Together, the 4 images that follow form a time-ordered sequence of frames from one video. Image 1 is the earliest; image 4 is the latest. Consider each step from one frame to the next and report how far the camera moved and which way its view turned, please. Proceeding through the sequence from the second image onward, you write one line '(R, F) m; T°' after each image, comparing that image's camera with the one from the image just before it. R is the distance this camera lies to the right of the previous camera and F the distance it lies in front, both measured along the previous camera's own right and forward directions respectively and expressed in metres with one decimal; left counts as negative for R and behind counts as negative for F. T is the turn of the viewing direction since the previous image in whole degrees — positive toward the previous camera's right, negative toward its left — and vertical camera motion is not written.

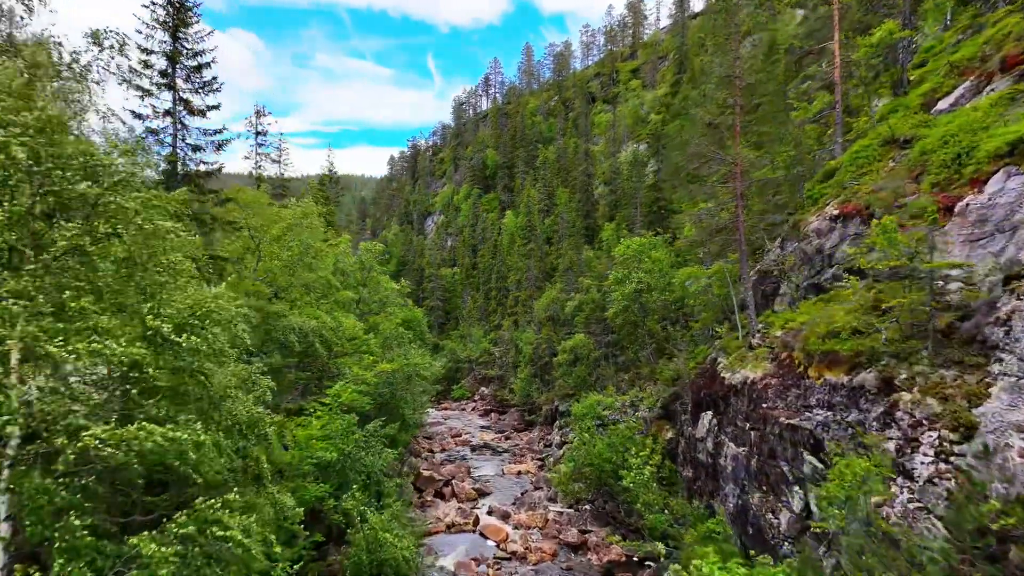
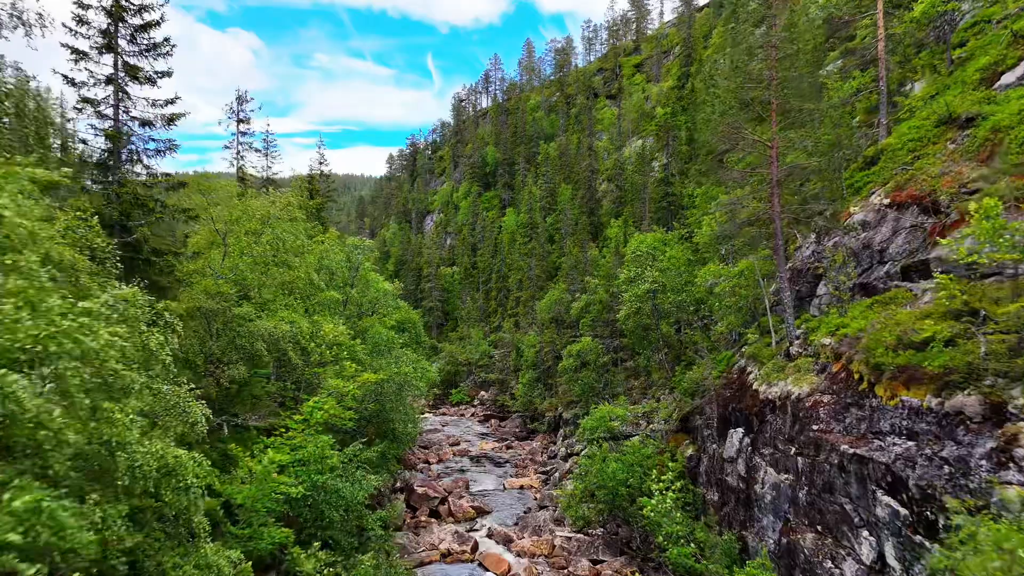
(-0.1, +2.7) m; 0°
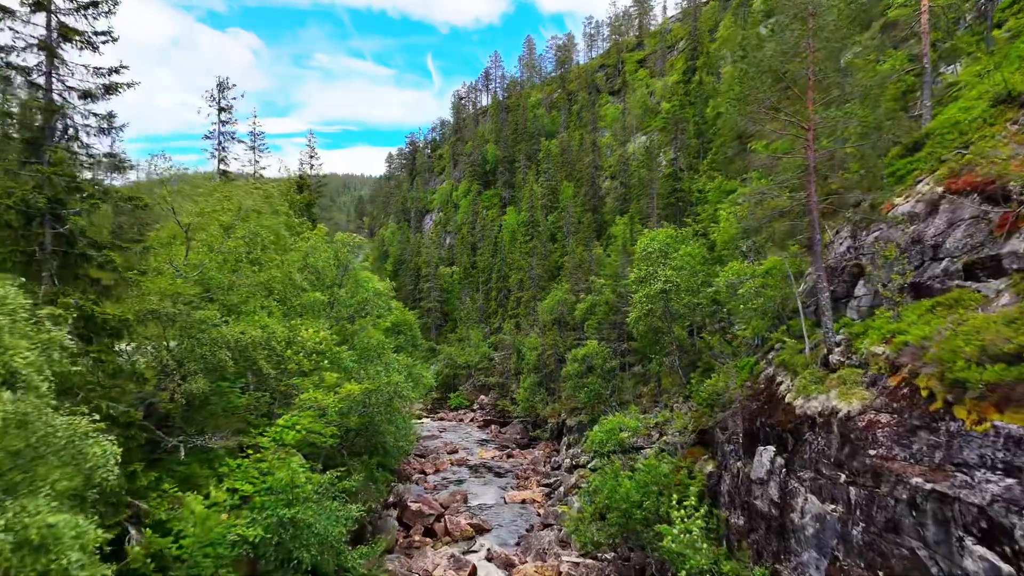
(0.0, +2.2) m; 0°
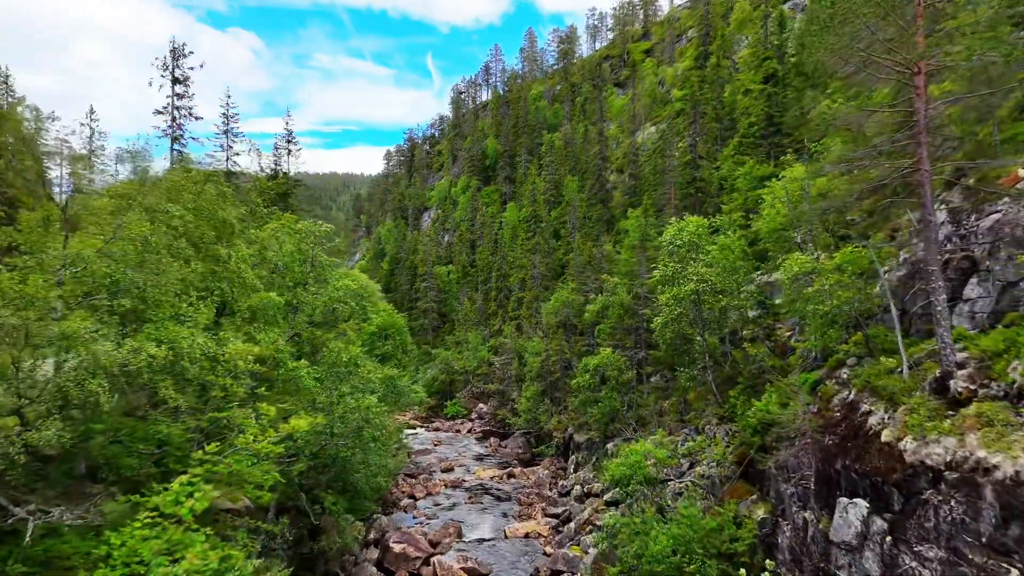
(0.0, +4.5) m; 0°
